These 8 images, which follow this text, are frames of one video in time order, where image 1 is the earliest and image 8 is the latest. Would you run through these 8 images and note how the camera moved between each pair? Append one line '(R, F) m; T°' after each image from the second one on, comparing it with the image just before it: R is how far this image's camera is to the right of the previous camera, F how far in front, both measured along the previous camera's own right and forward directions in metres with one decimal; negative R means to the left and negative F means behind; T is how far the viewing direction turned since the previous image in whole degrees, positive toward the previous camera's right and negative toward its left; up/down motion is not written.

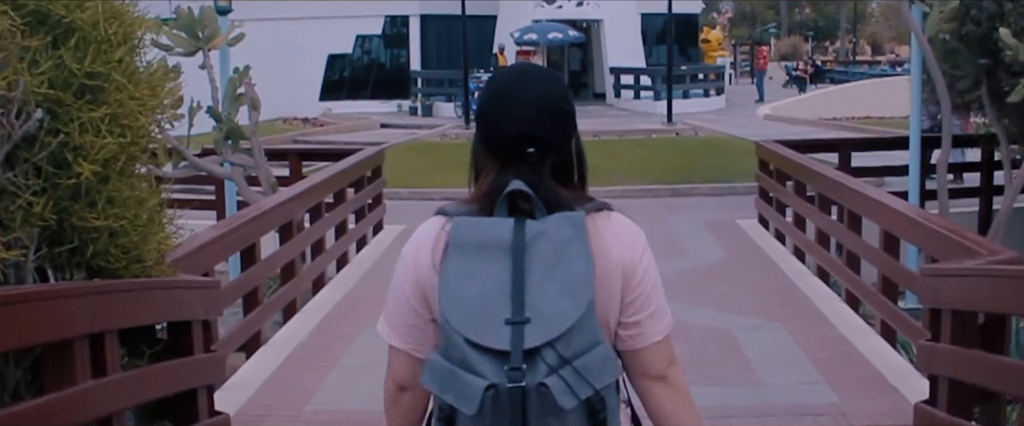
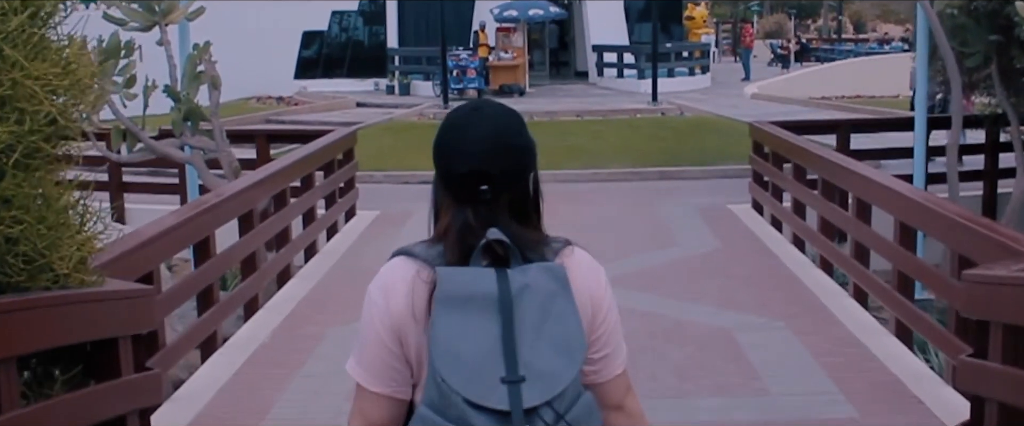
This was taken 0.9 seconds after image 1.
(0.0, +0.8) m; +1°
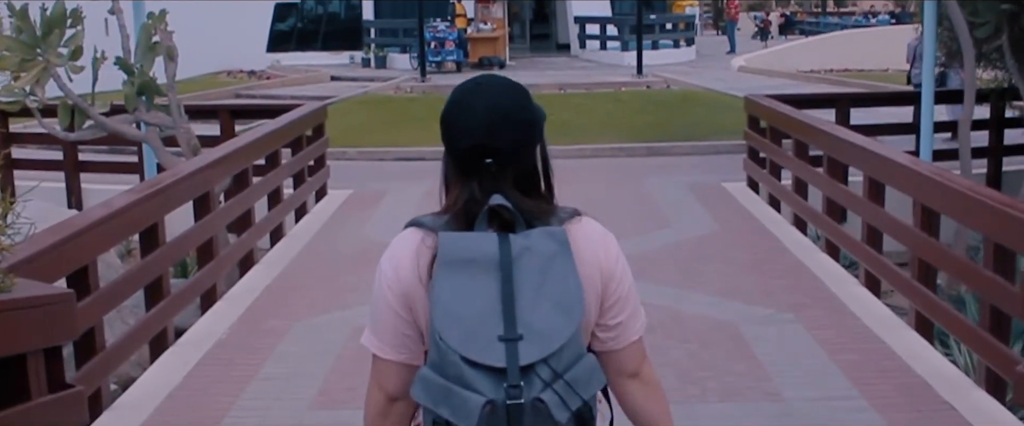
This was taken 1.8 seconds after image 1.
(0.0, +0.7) m; +1°
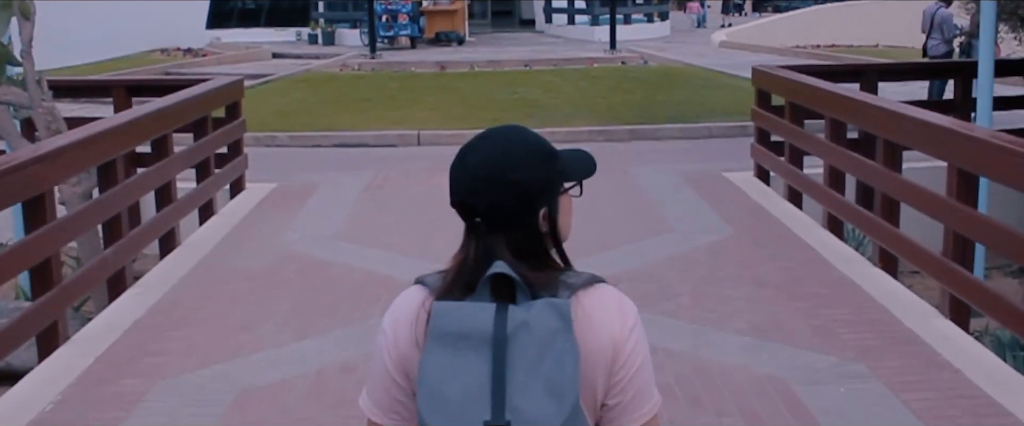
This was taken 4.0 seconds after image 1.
(0.0, +2.2) m; +2°
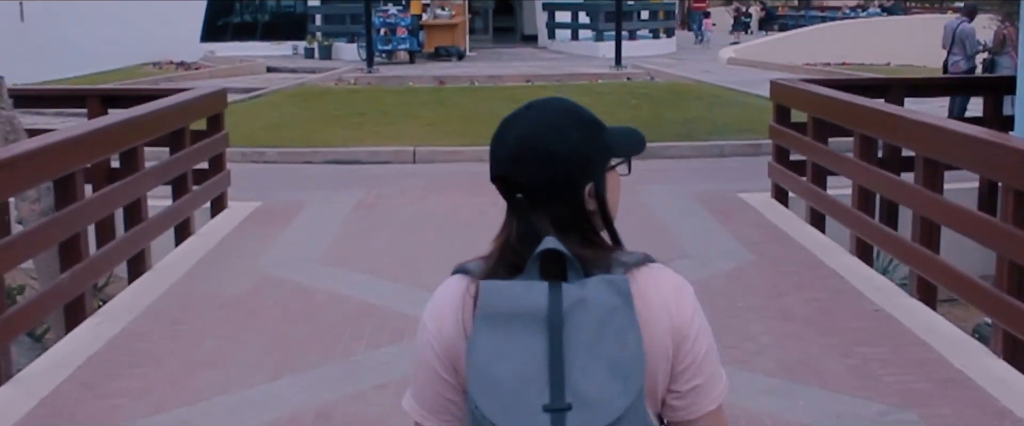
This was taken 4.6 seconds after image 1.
(0.0, +0.7) m; 0°
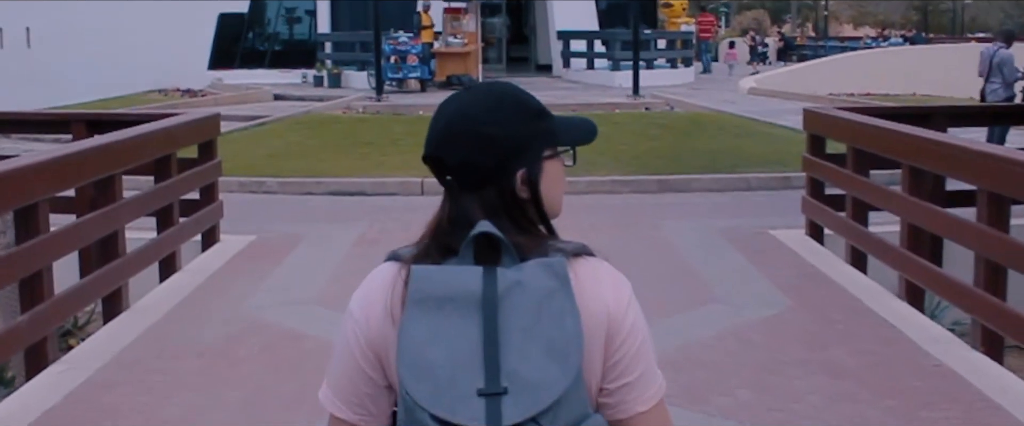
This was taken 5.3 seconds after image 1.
(0.0, +0.7) m; -1°
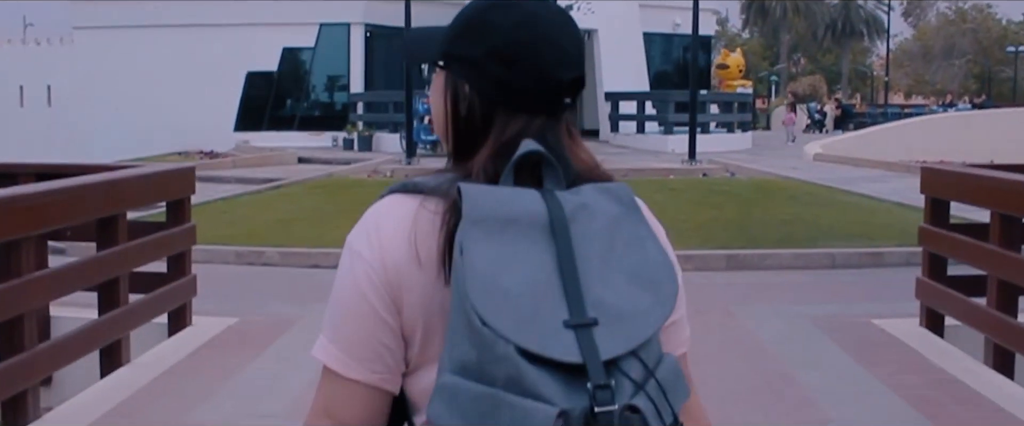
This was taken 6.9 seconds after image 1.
(0.0, +1.8) m; -2°
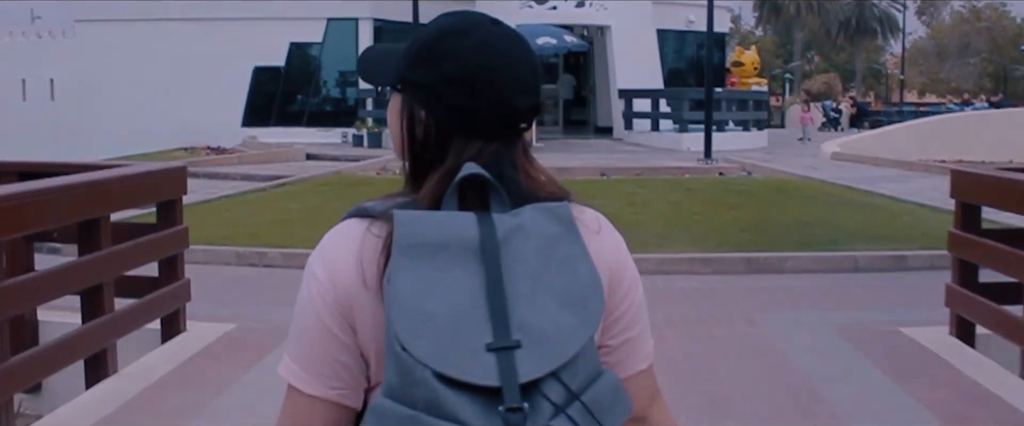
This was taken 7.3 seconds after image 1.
(0.0, +0.3) m; 0°
